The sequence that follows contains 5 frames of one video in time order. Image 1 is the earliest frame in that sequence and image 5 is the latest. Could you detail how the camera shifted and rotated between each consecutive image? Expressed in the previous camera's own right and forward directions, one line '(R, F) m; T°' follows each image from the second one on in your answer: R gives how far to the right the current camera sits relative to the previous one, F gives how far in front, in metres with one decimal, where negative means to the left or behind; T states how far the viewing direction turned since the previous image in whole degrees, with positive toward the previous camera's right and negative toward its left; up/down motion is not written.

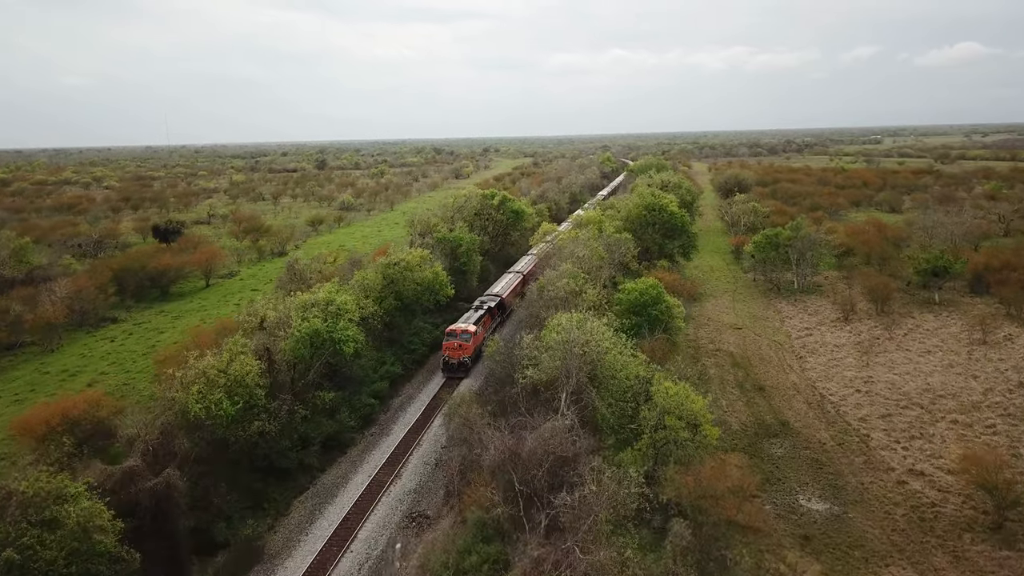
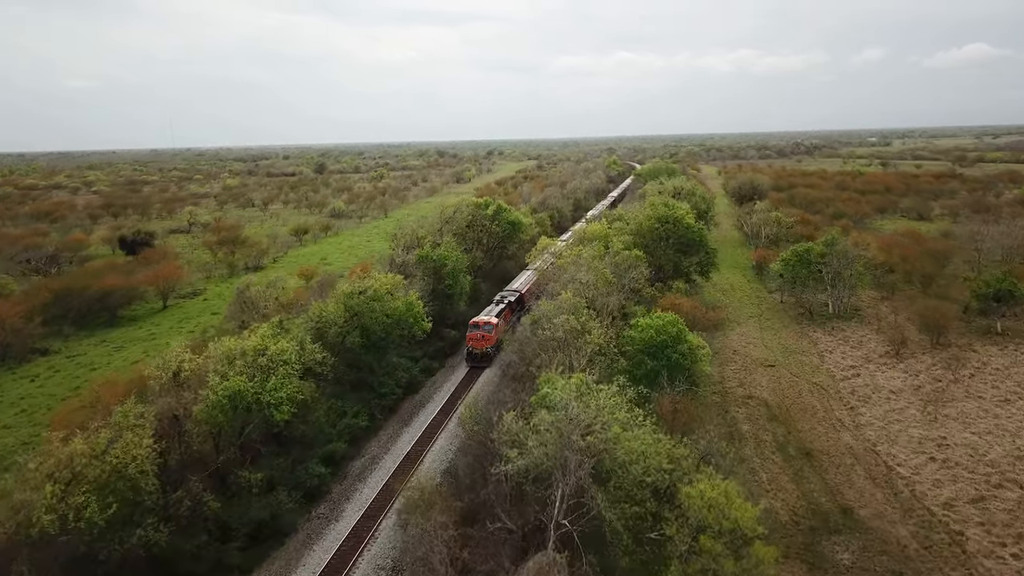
(+0.6, +6.3) m; 0°
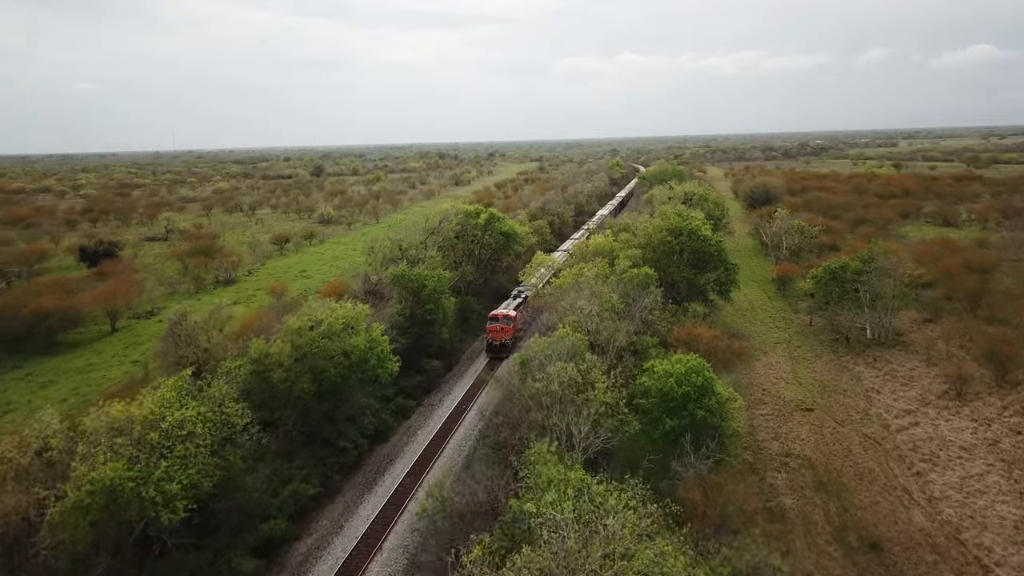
(+0.6, +5.7) m; 0°
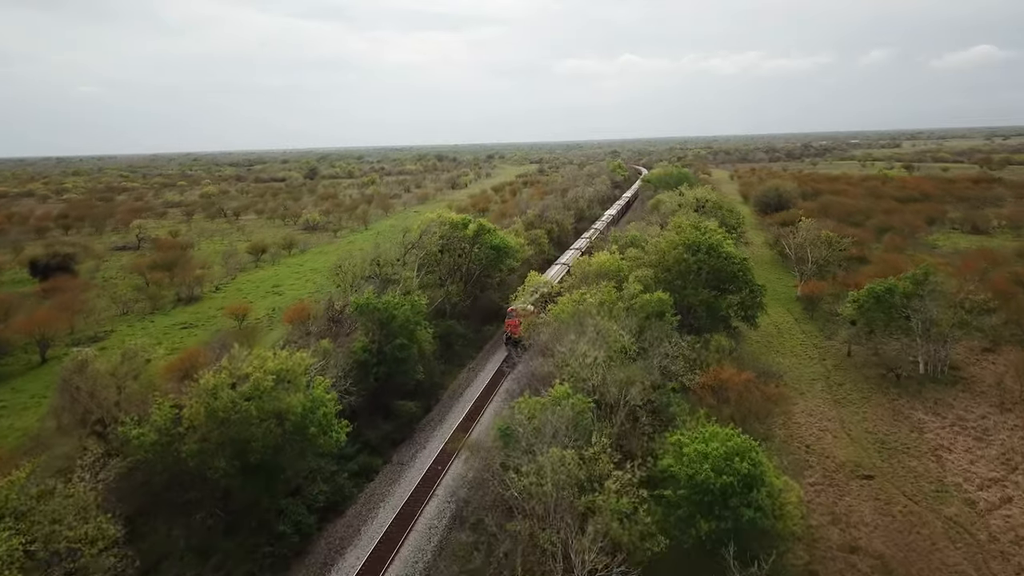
(+0.5, +5.8) m; 0°
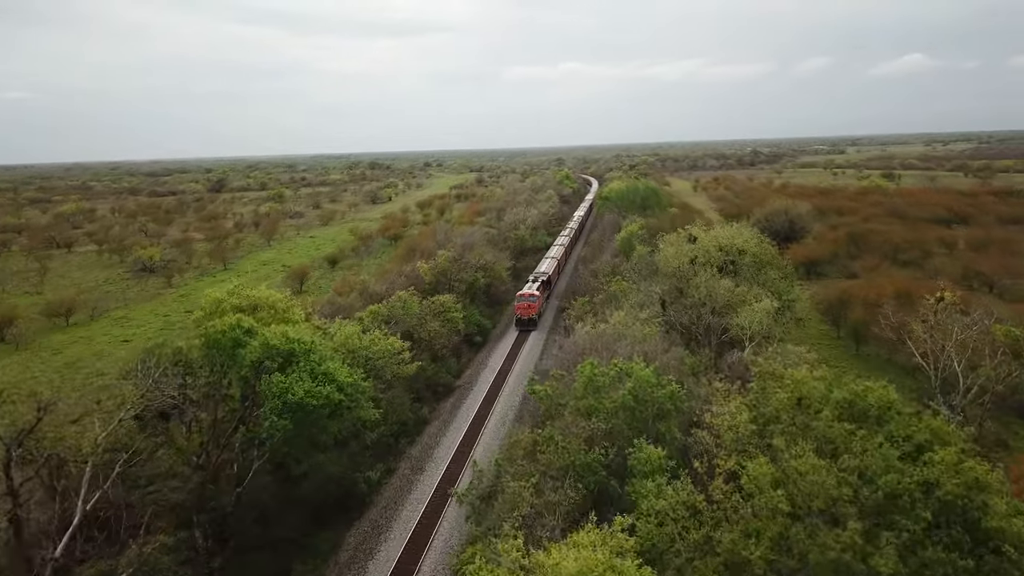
(+2.6, +25.0) m; +4°
